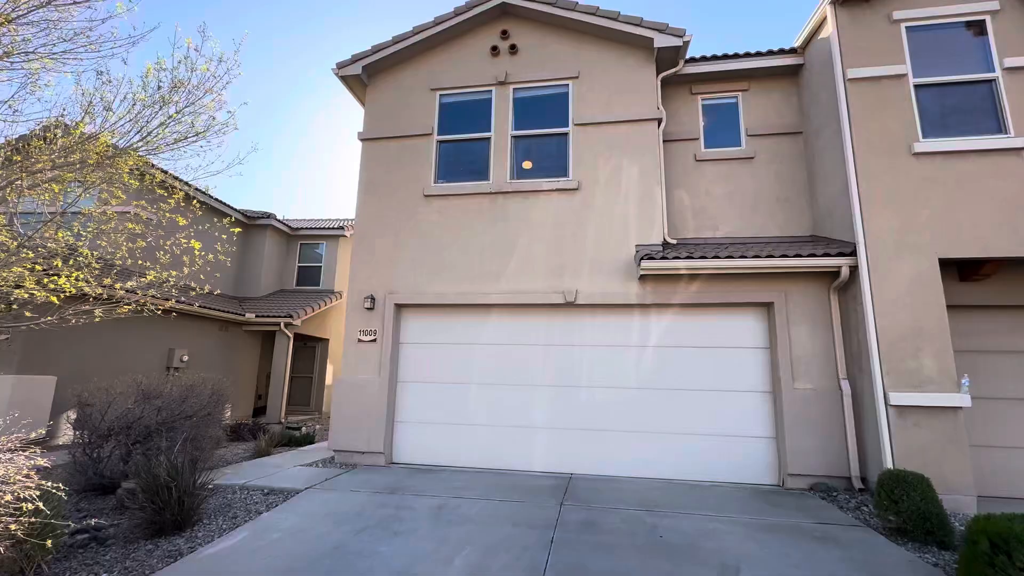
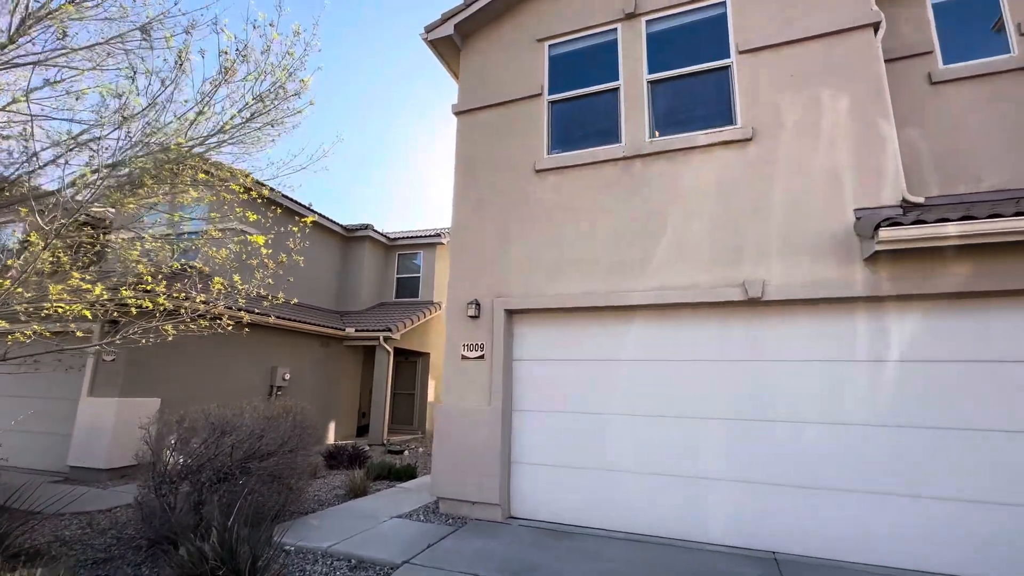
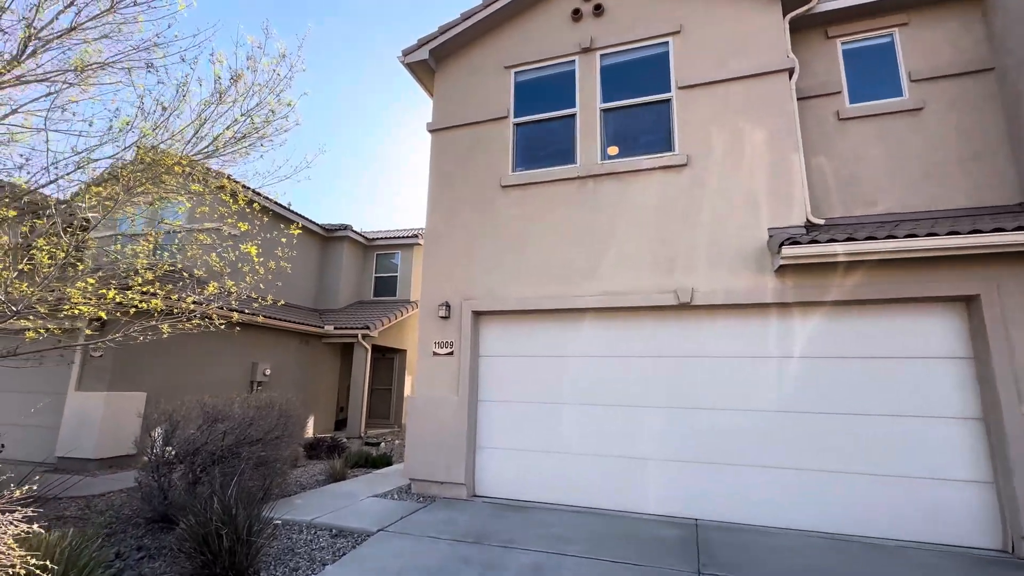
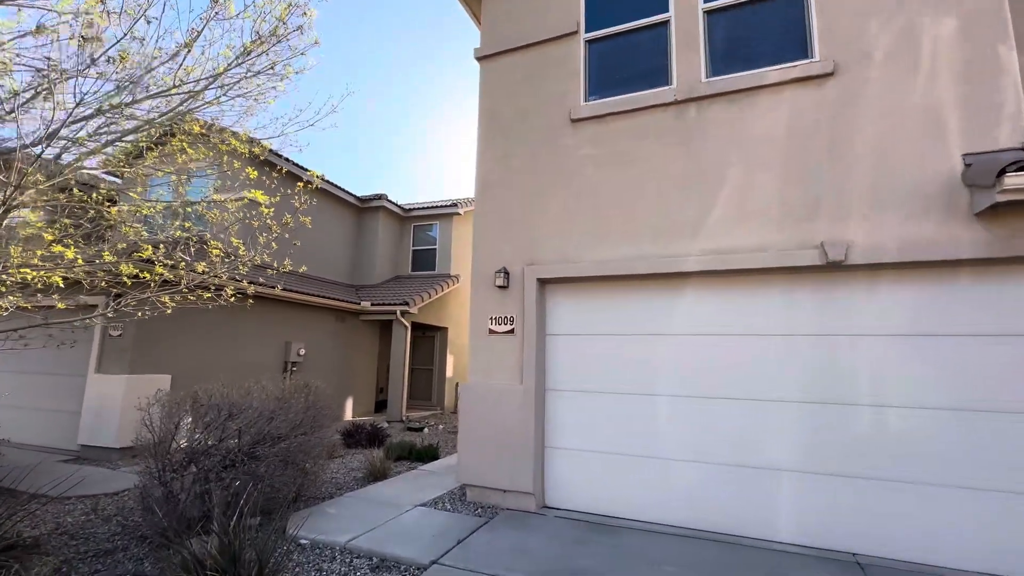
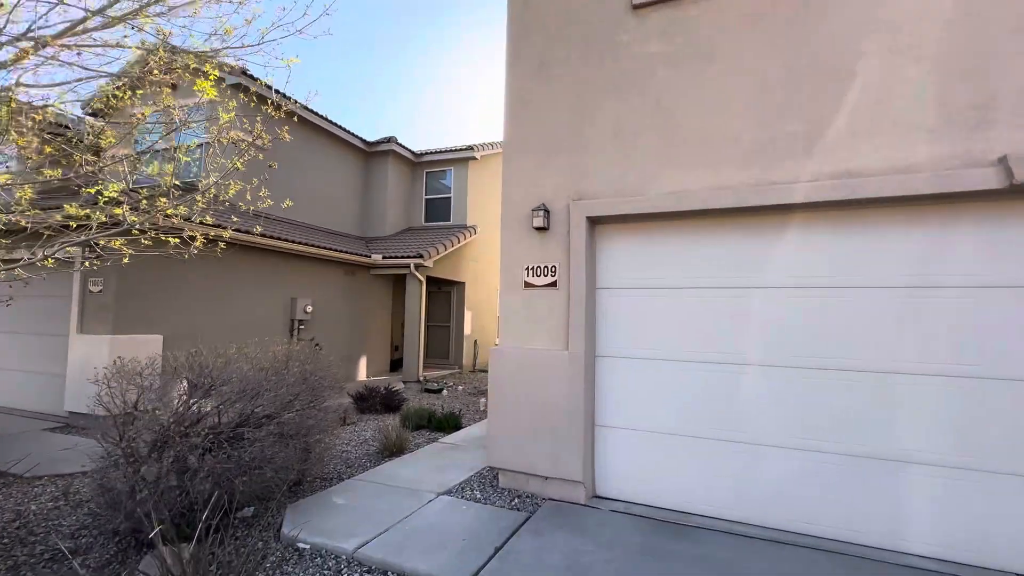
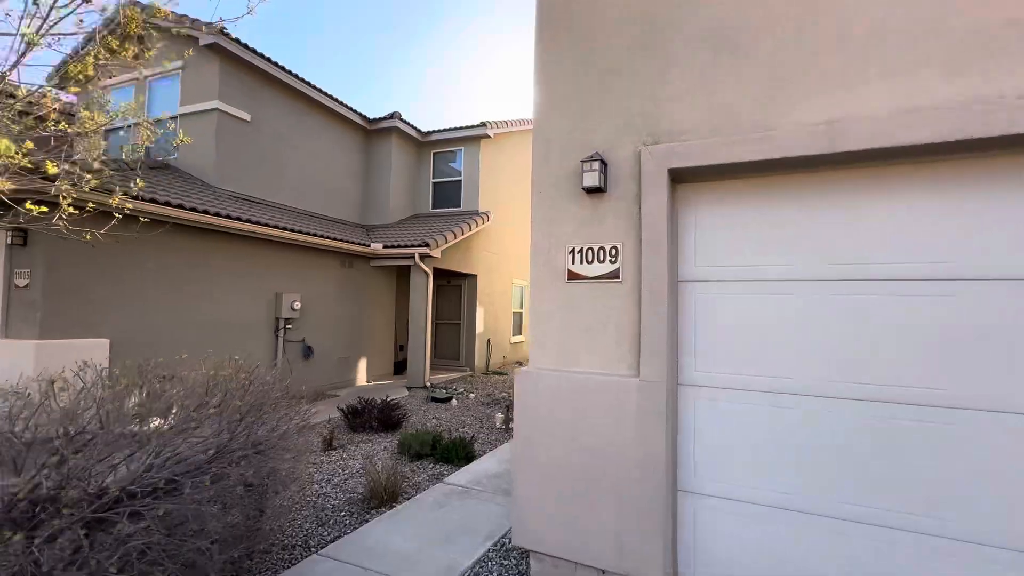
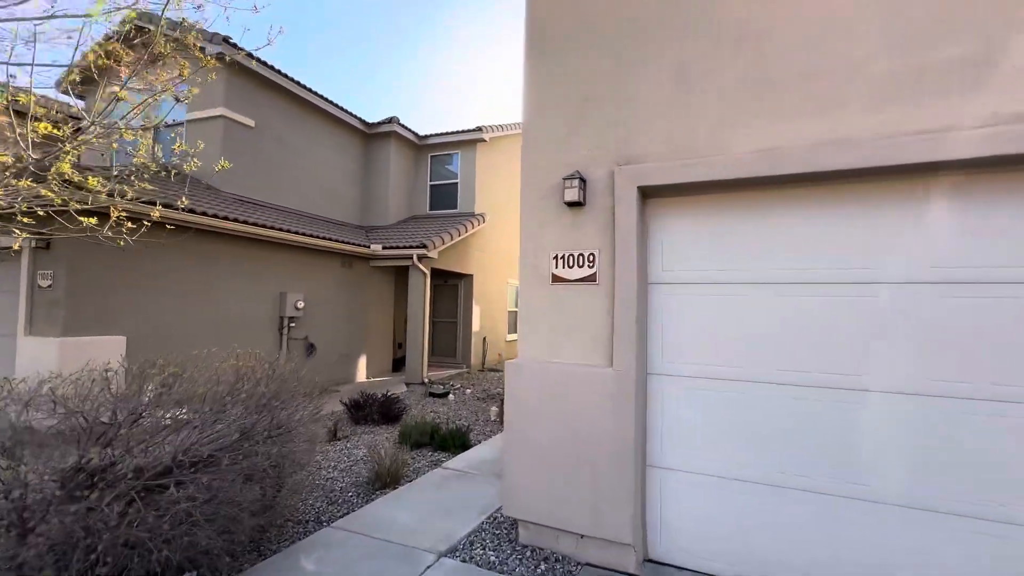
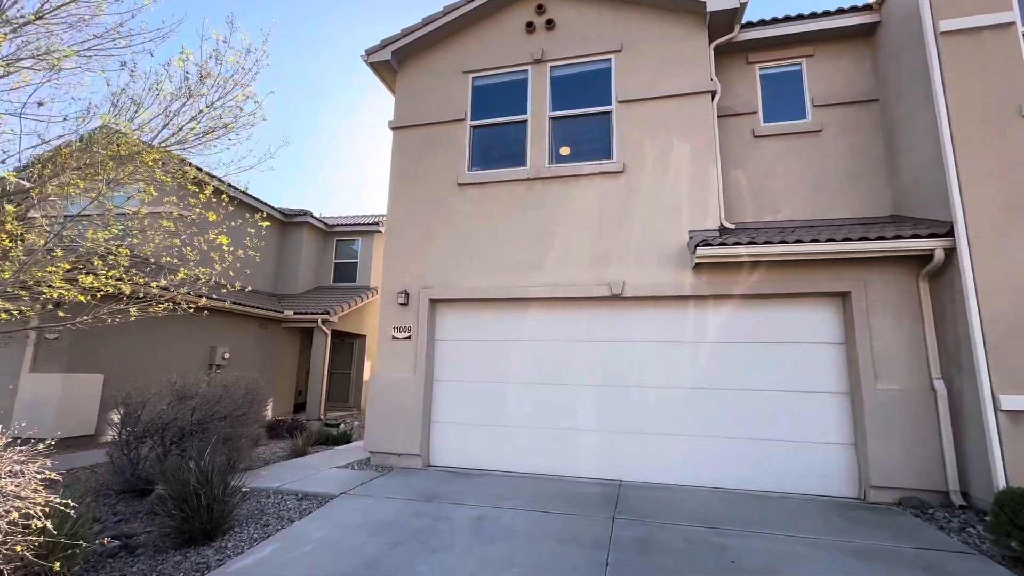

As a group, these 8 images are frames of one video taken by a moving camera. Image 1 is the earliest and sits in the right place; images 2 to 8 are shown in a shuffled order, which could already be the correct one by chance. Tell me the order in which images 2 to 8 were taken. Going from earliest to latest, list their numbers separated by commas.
8, 3, 2, 4, 5, 7, 6
